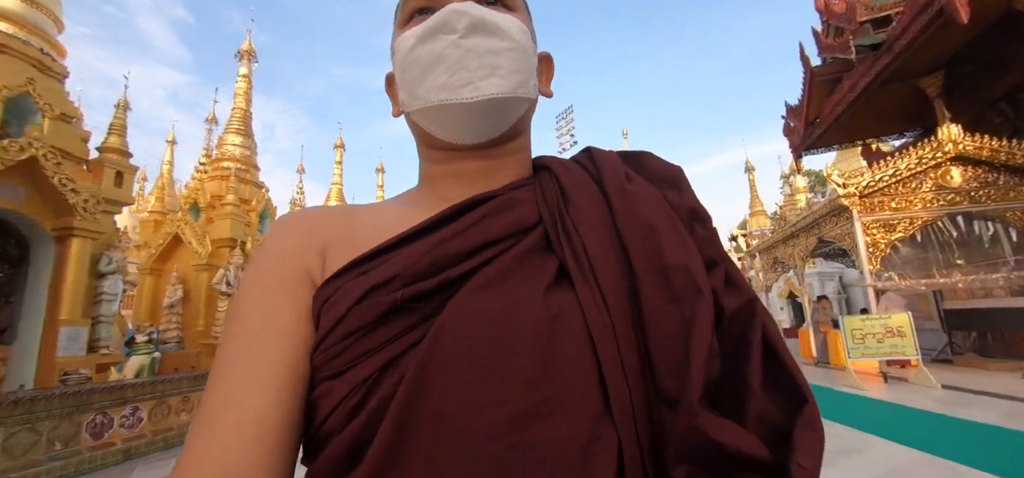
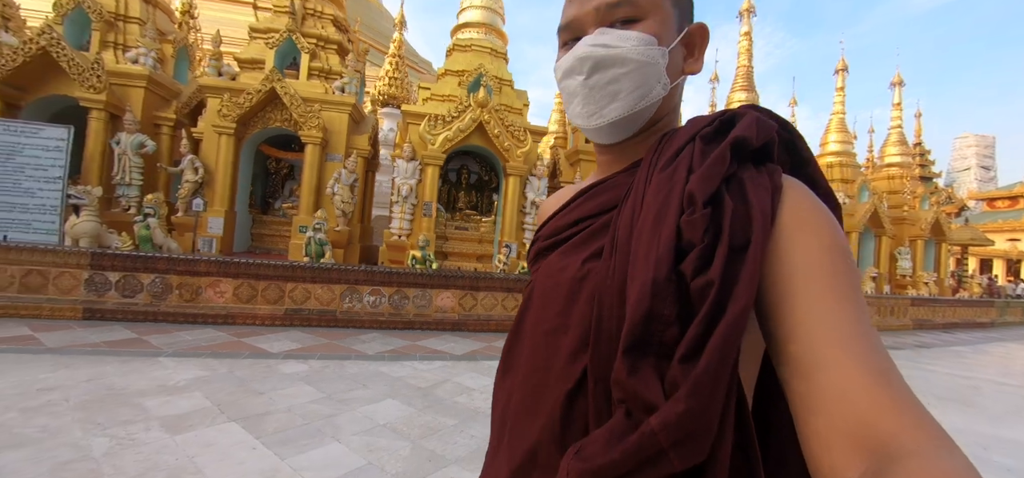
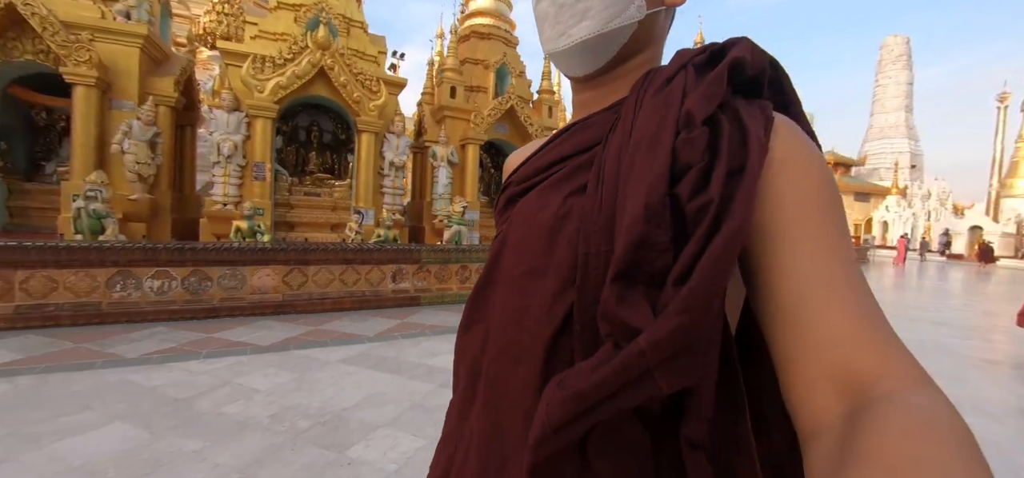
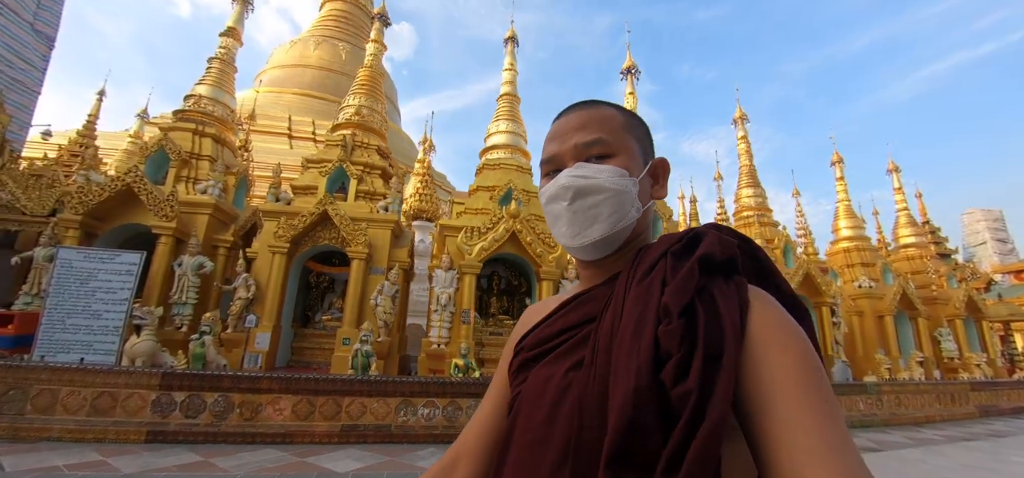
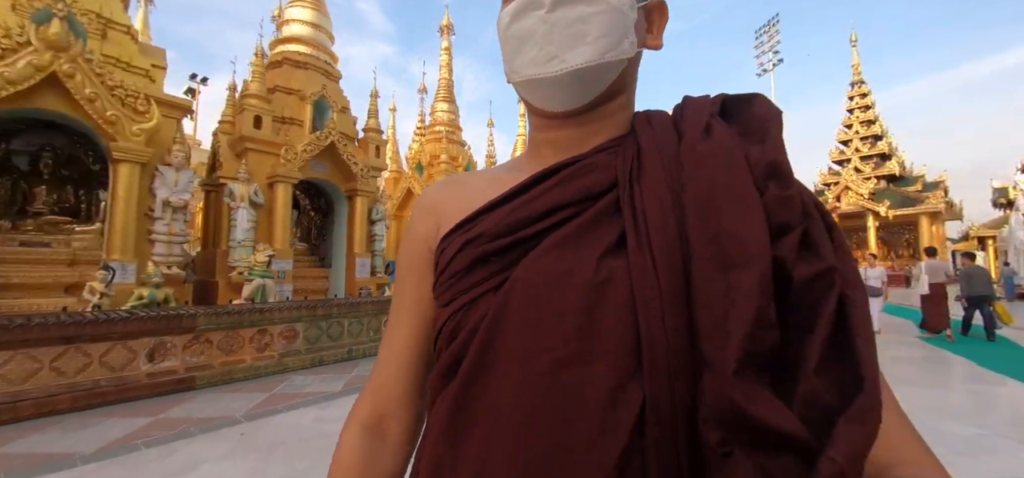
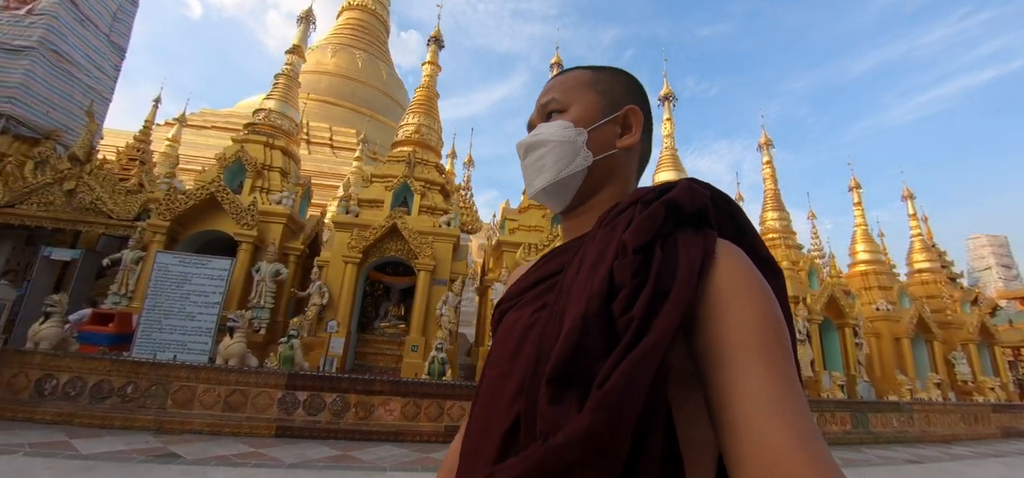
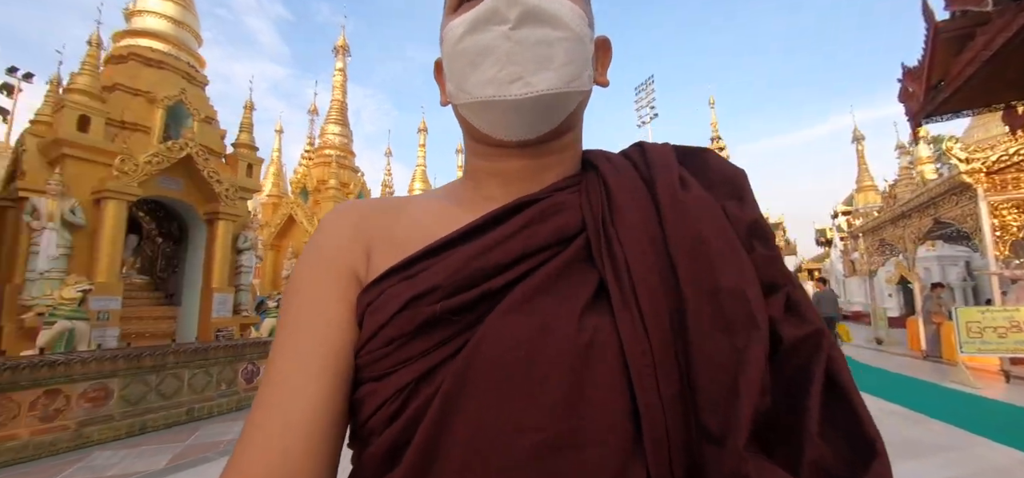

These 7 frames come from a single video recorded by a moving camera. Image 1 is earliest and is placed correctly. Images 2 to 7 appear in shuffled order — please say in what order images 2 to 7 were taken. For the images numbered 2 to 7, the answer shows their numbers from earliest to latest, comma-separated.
7, 5, 3, 2, 4, 6
